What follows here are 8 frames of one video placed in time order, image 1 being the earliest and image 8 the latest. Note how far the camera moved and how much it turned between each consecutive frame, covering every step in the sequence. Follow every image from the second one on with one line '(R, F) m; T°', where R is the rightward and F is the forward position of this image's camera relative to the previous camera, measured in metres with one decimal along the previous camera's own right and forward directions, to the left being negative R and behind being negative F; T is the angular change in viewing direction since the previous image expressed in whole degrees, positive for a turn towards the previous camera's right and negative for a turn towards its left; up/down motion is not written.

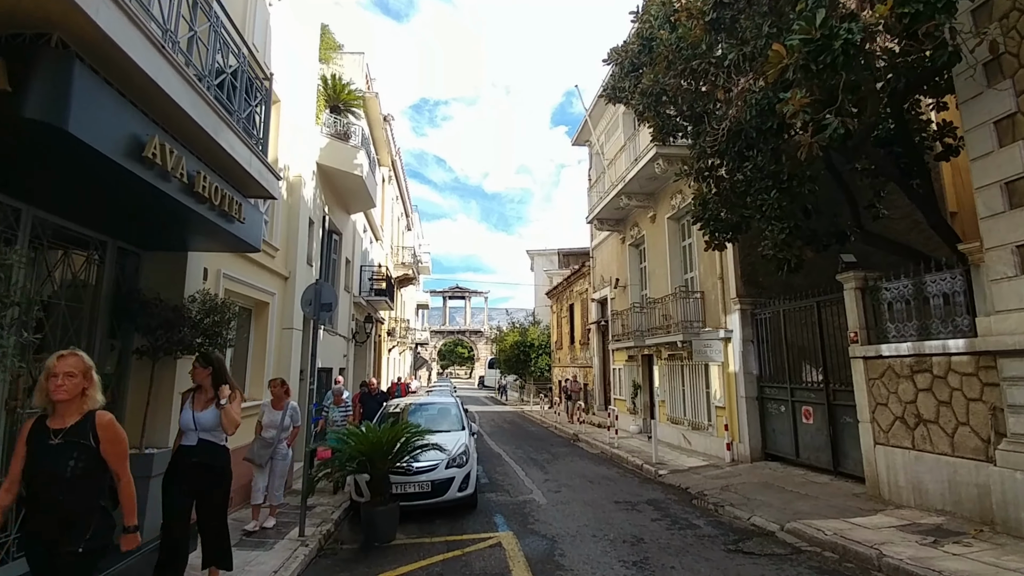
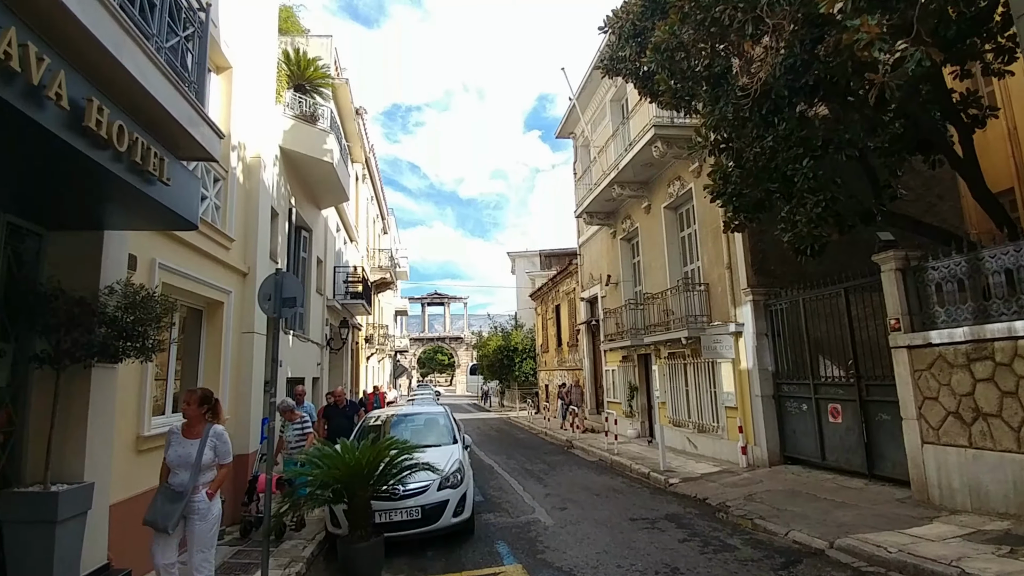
(-0.2, +1.0) m; +2°
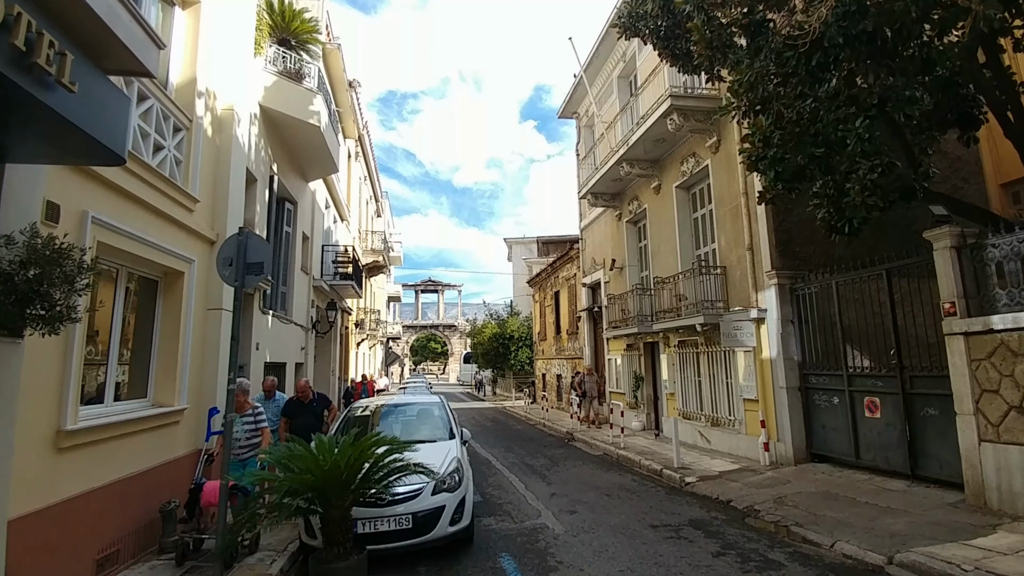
(-0.1, +0.9) m; +1°
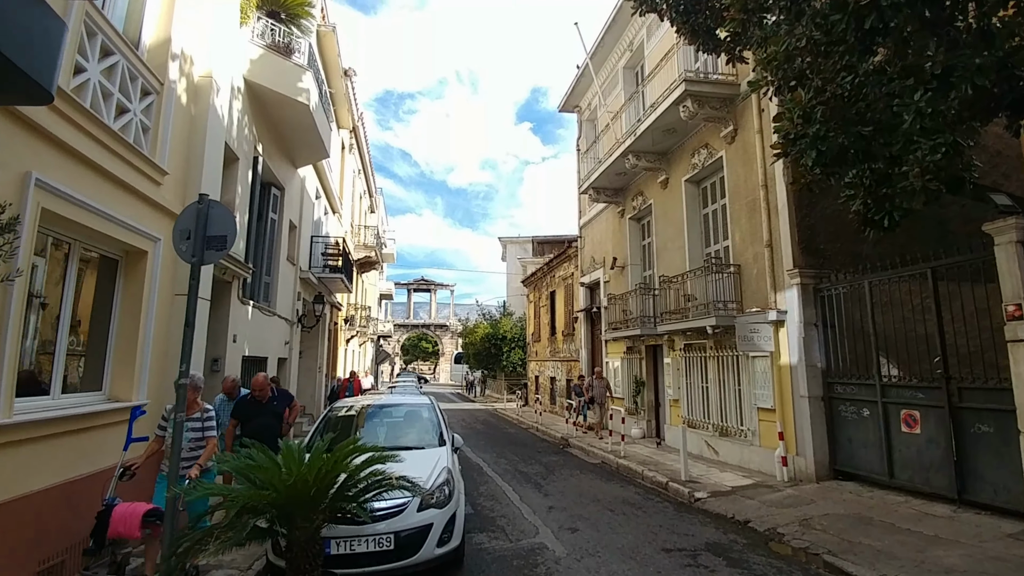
(-0.1, +0.8) m; +1°
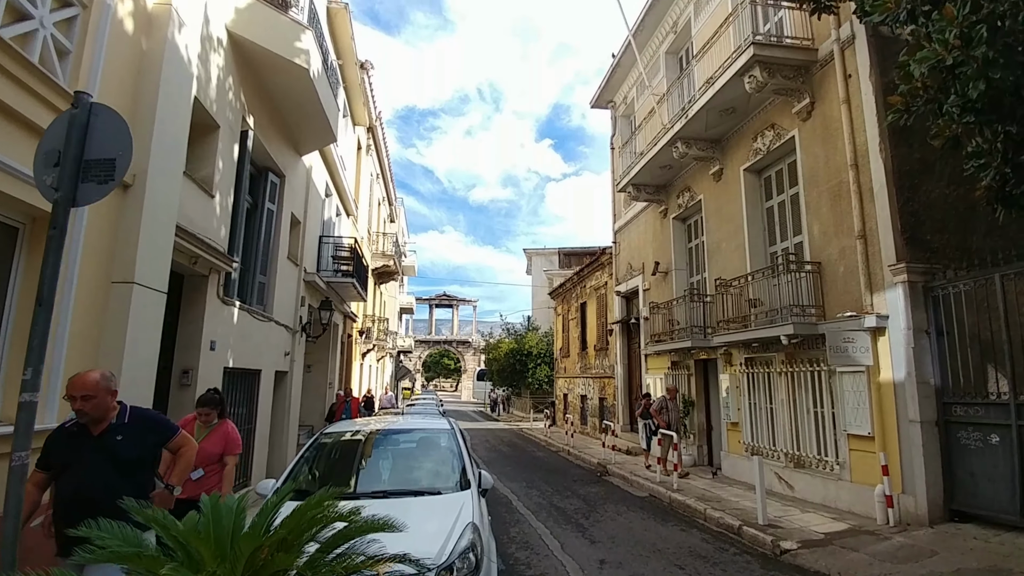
(-0.2, +1.5) m; -2°
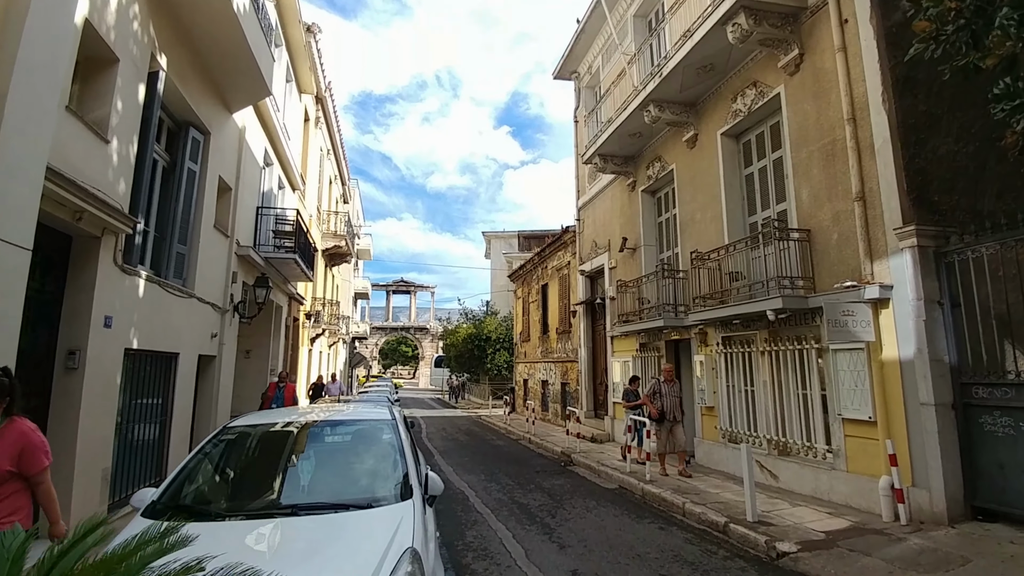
(0.0, +1.0) m; +4°
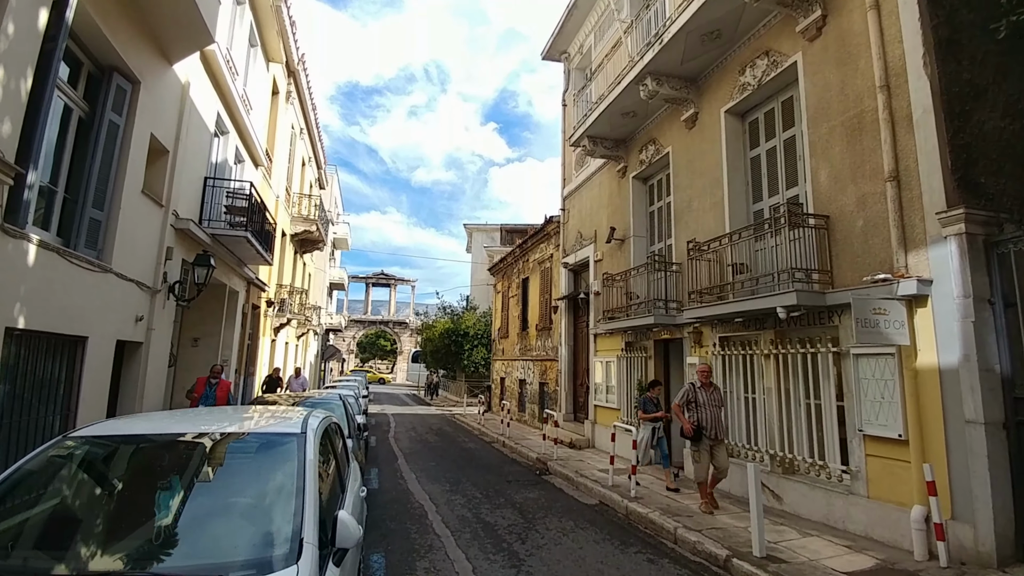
(+0.1, +1.1) m; +2°
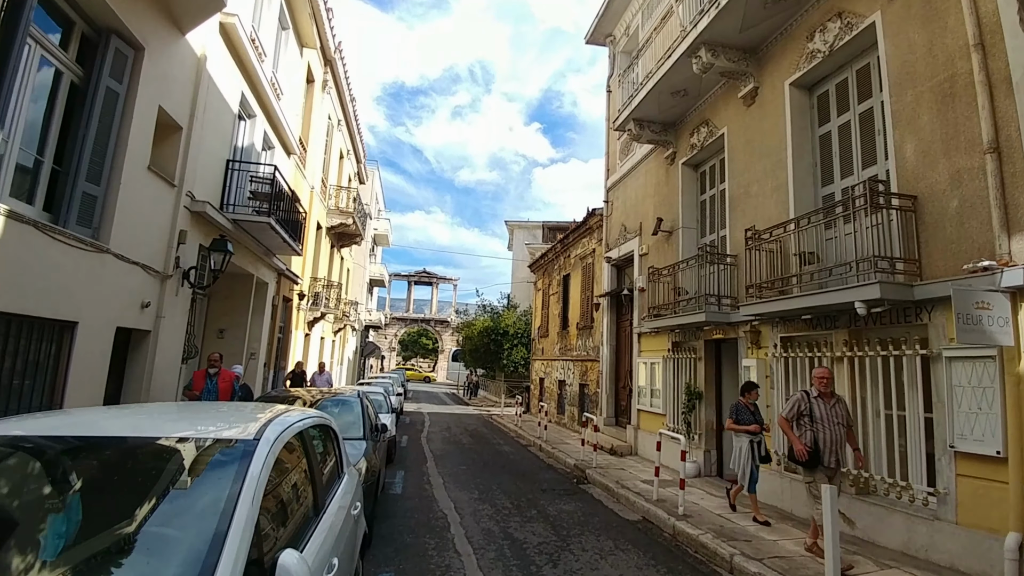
(+0.1, +0.7) m; -4°
